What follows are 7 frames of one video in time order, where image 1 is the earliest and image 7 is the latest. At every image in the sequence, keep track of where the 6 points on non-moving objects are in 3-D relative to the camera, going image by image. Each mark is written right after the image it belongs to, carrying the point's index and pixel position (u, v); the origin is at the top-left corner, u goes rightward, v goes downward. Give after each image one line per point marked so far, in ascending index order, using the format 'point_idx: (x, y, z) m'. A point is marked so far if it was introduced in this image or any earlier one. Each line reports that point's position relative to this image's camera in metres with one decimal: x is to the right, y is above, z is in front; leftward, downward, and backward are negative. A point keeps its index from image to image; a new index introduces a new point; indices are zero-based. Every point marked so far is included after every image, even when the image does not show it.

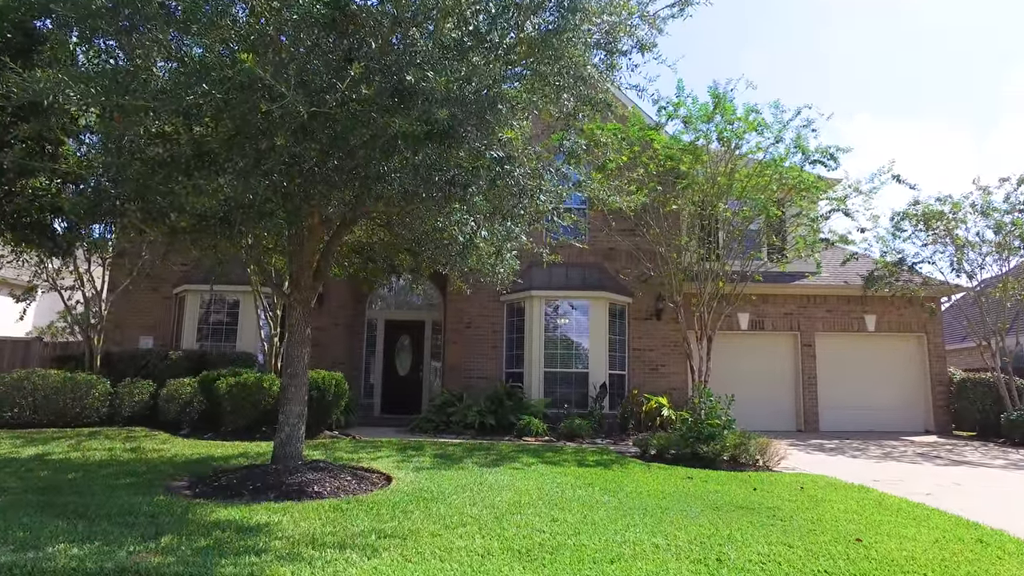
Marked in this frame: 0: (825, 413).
0: (+7.7, -3.1, +16.3) m
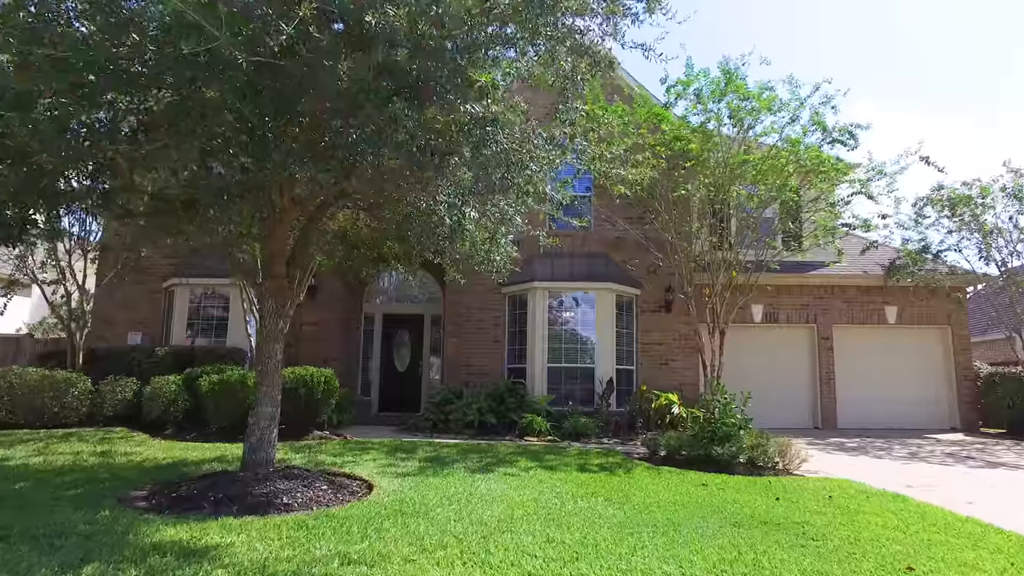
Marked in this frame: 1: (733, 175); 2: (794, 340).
0: (+7.8, -2.8, +15.6) m
1: (+4.0, +2.0, +12.1) m
2: (+6.6, -1.2, +15.7) m
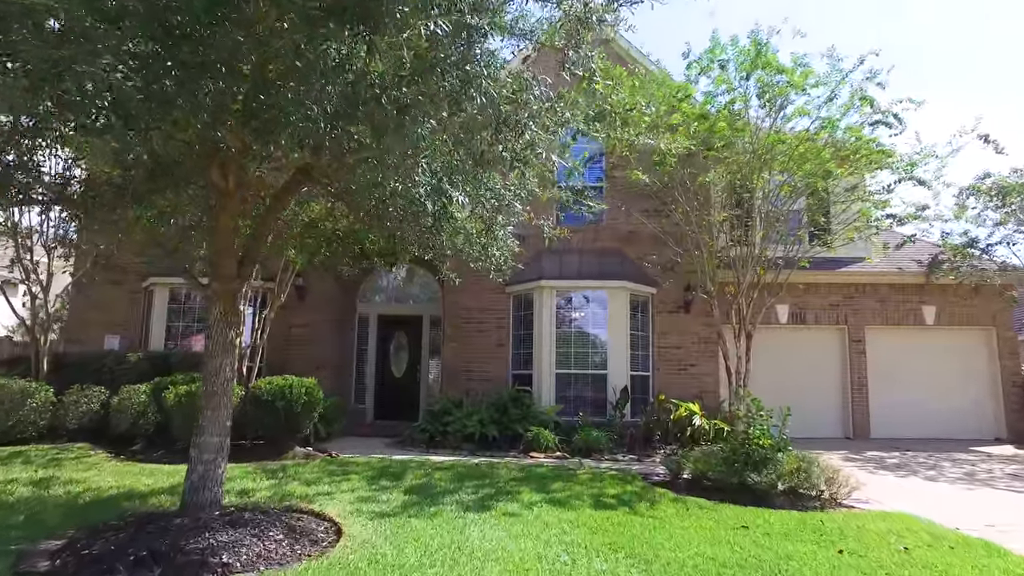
0: (+7.9, -2.8, +14.3) m
1: (+4.1, +2.0, +10.8) m
2: (+6.7, -1.2, +14.4) m
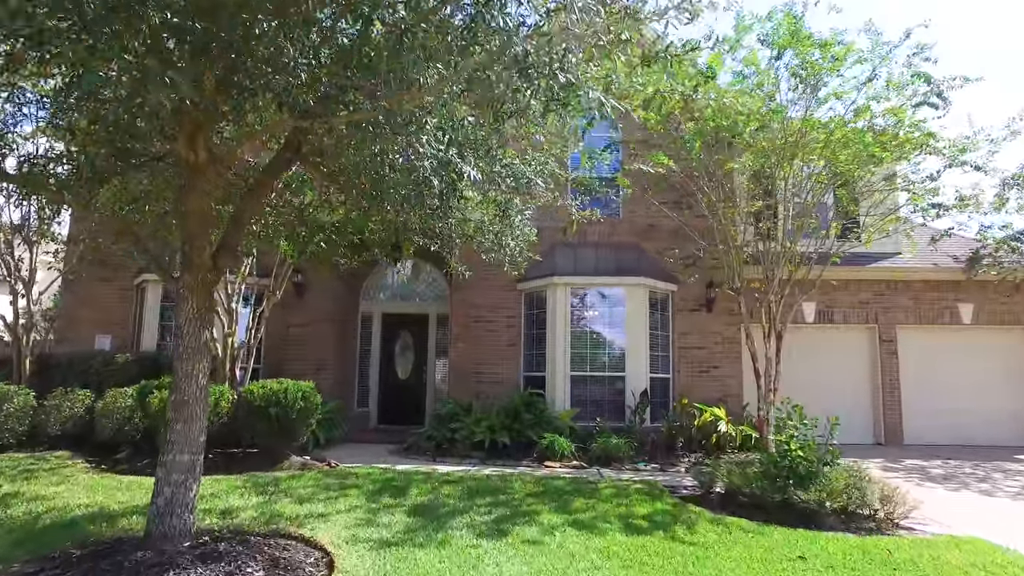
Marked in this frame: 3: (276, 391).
0: (+8.1, -2.7, +13.4) m
1: (+4.3, +2.1, +10.0) m
2: (+6.9, -1.1, +13.6) m
3: (-3.1, -1.3, +8.7) m
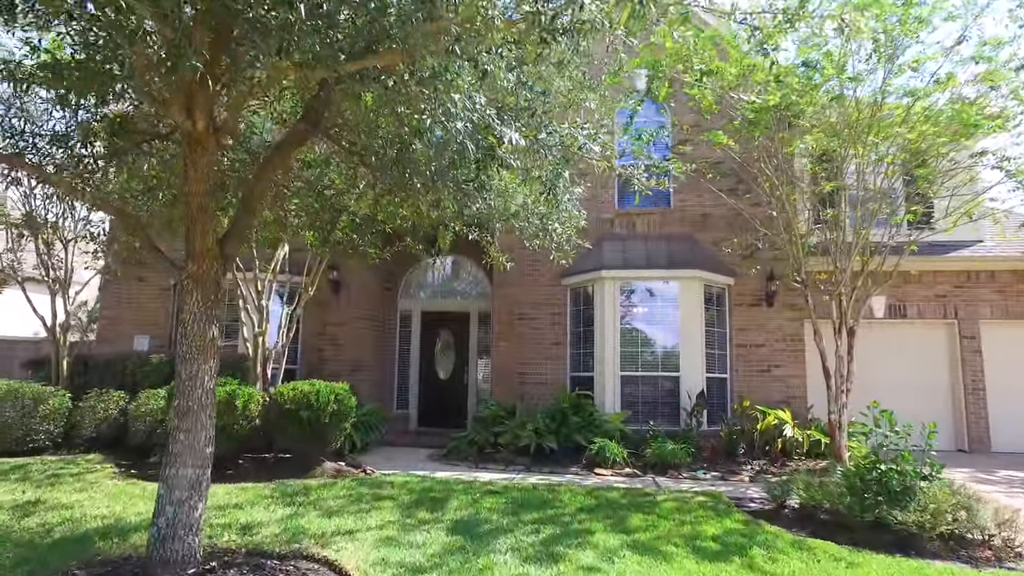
0: (+9.0, -2.6, +12.2) m
1: (+4.9, +2.2, +9.0) m
2: (+7.8, -0.9, +12.4) m
3: (-2.5, -1.3, +8.2) m
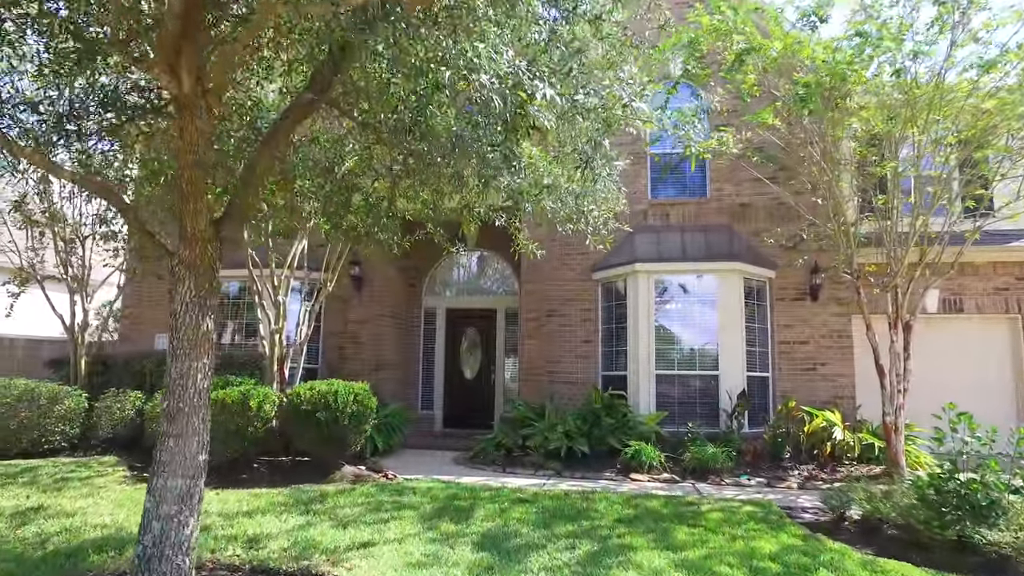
0: (+9.5, -2.4, +11.3) m
1: (+5.2, +2.3, +8.3) m
2: (+8.3, -0.8, +11.6) m
3: (-2.2, -1.2, +7.8) m
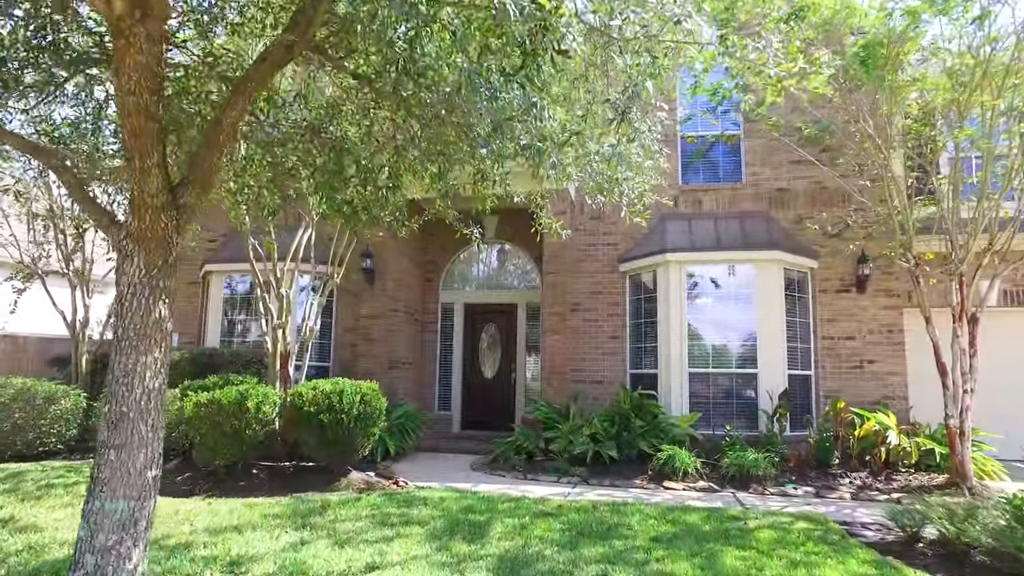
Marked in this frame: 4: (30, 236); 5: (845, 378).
0: (+9.8, -2.3, +10.3) m
1: (+5.4, +2.4, +7.4) m
2: (+8.6, -0.7, +10.6) m
3: (-2.0, -1.1, +7.1) m
4: (-8.1, +0.9, +11.1) m
5: (+5.0, -1.4, +10.0) m
